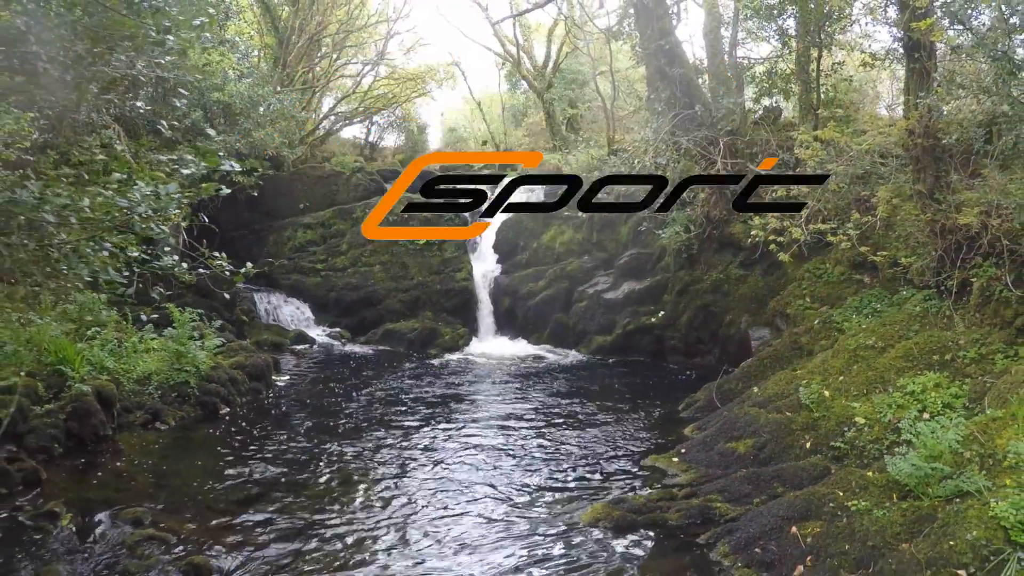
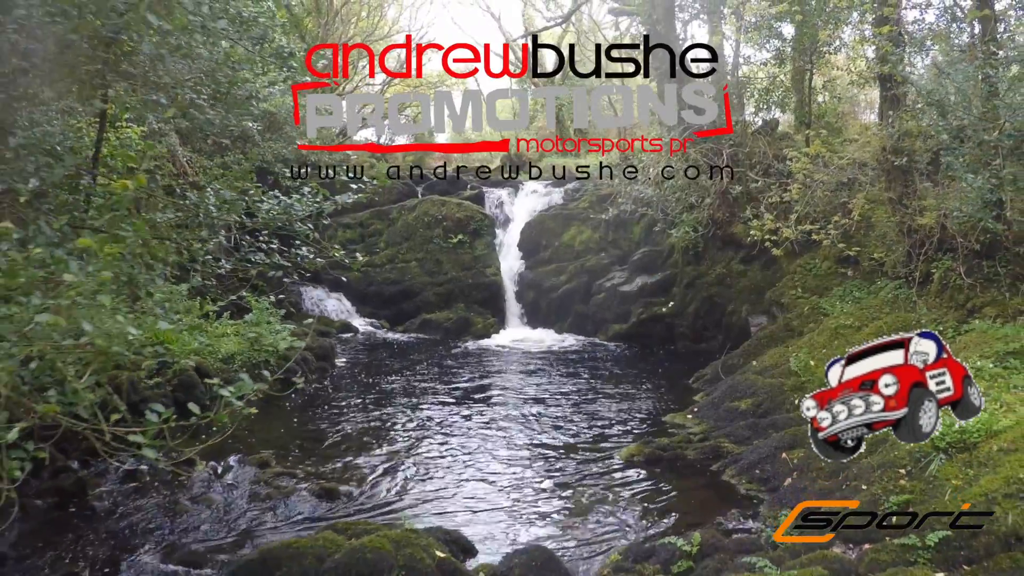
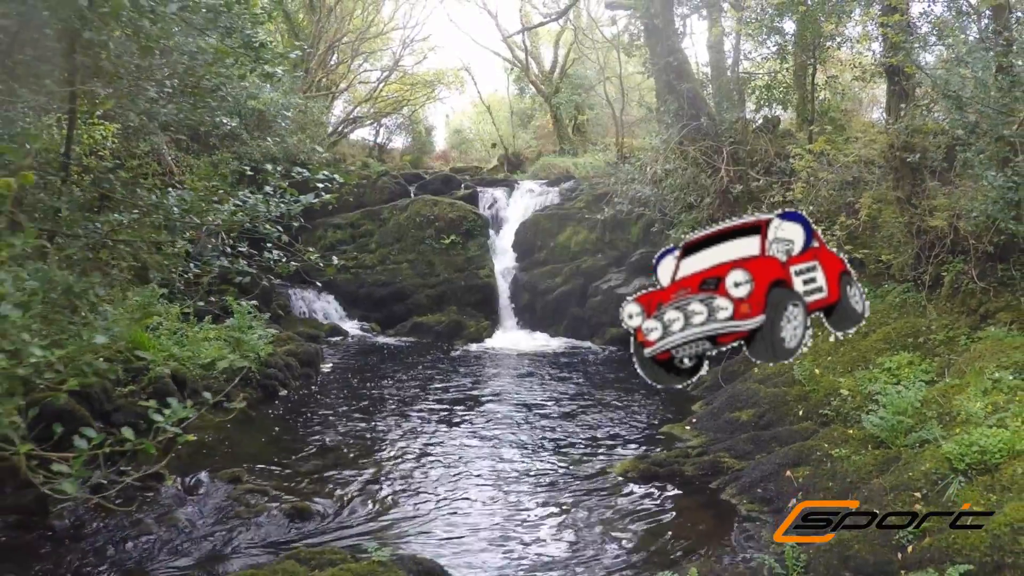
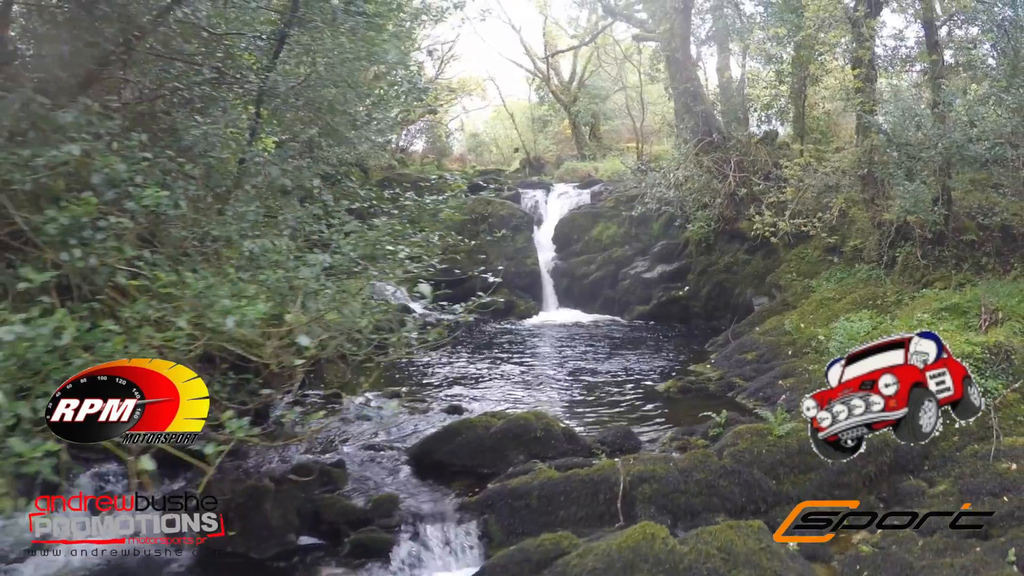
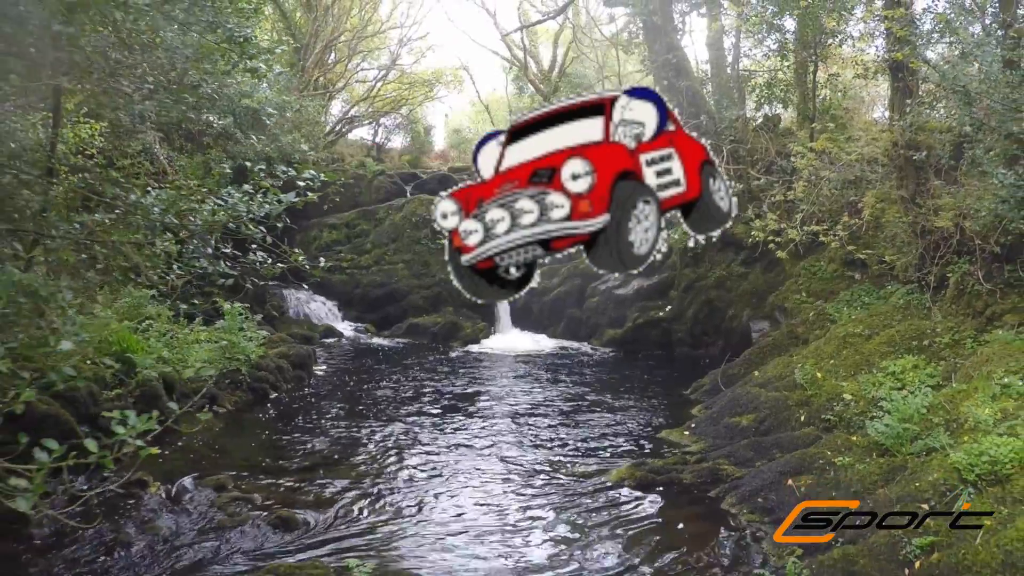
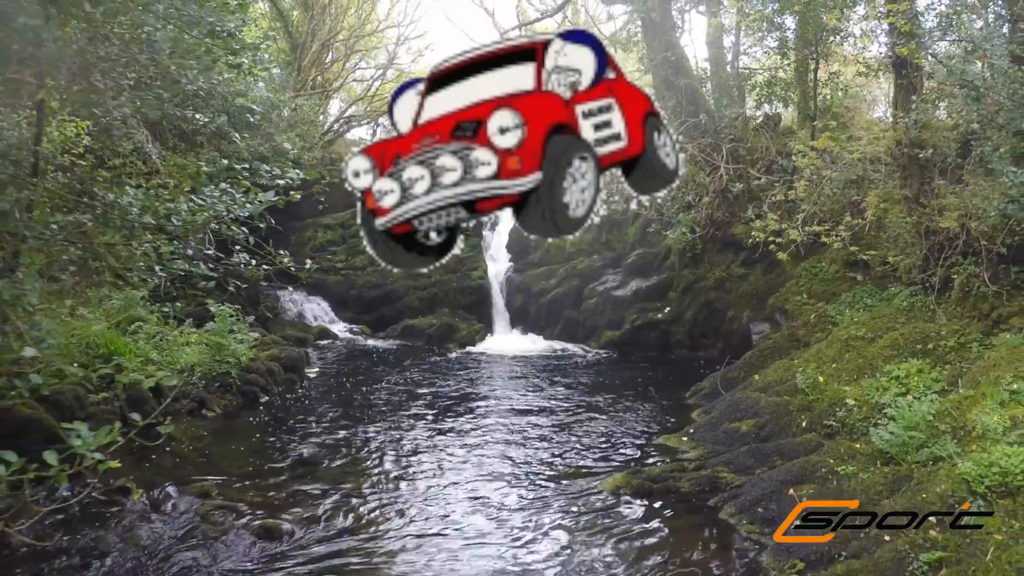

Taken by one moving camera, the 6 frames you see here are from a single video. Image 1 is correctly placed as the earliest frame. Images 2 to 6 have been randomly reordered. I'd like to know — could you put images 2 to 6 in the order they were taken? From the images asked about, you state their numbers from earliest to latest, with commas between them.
6, 5, 3, 2, 4
